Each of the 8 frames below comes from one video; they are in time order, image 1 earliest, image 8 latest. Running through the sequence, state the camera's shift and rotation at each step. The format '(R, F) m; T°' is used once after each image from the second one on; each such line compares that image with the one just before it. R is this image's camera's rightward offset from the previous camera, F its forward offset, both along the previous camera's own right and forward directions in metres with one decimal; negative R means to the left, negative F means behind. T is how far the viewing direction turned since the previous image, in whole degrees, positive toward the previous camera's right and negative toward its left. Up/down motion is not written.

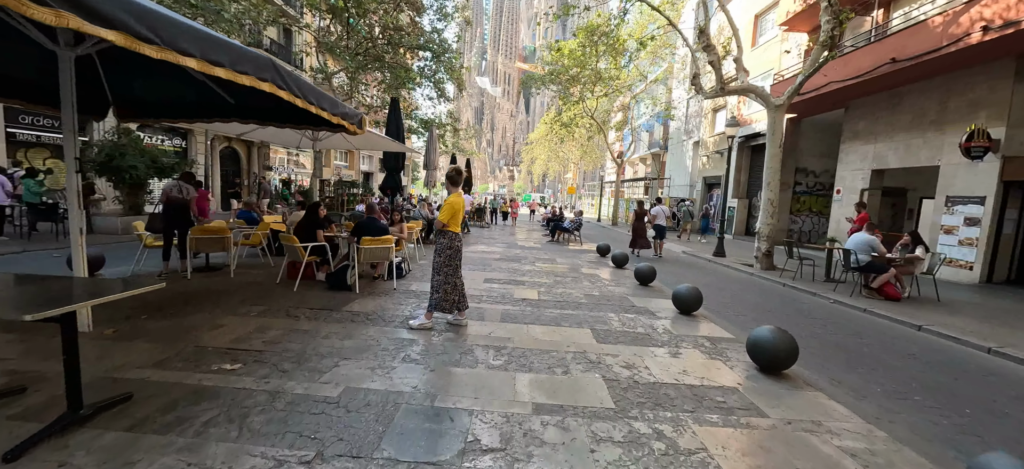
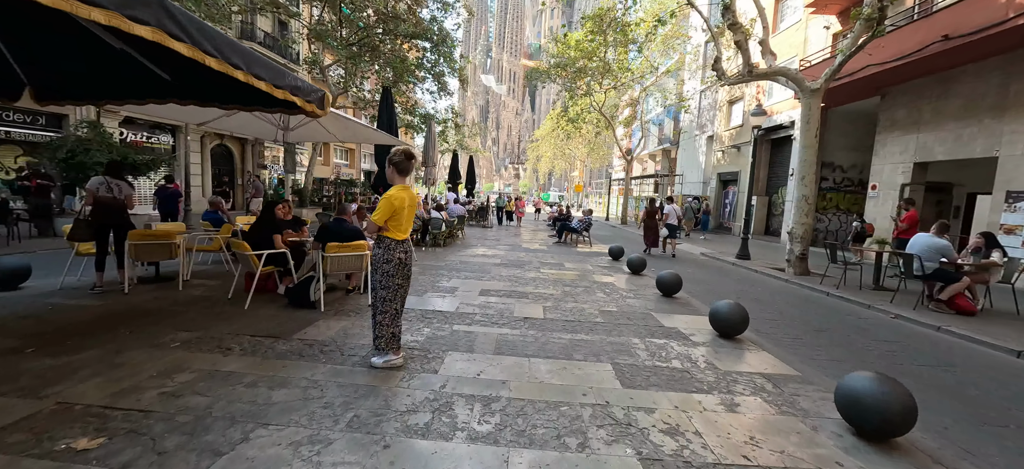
(+0.1, +1.2) m; -1°
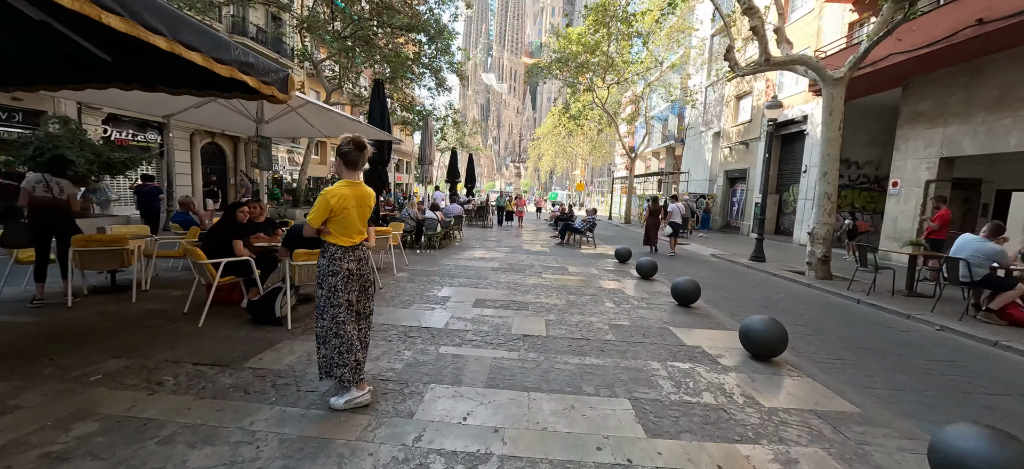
(0.0, +0.7) m; 0°
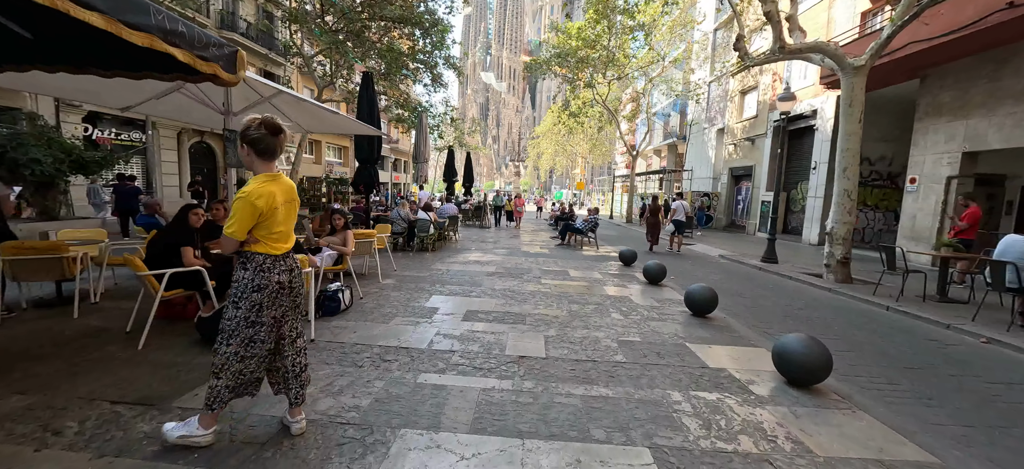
(+0.1, +0.6) m; 0°
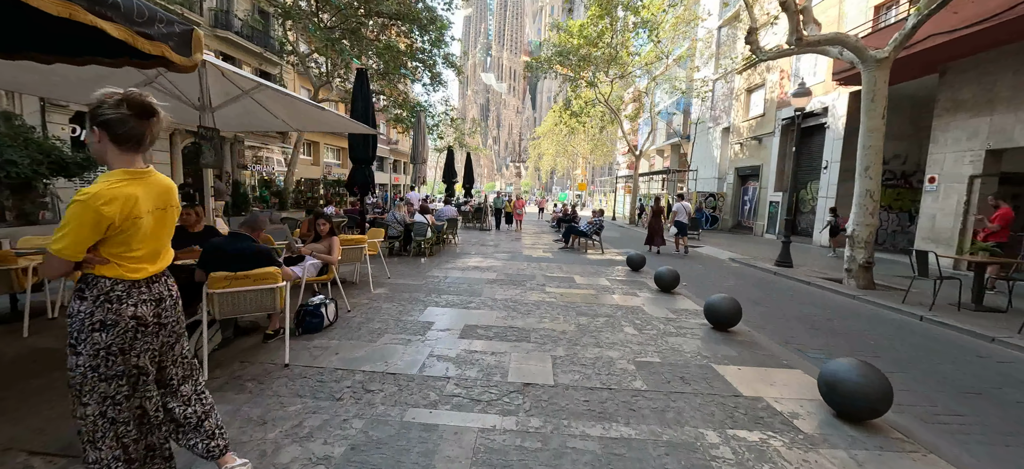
(0.0, +0.5) m; 0°
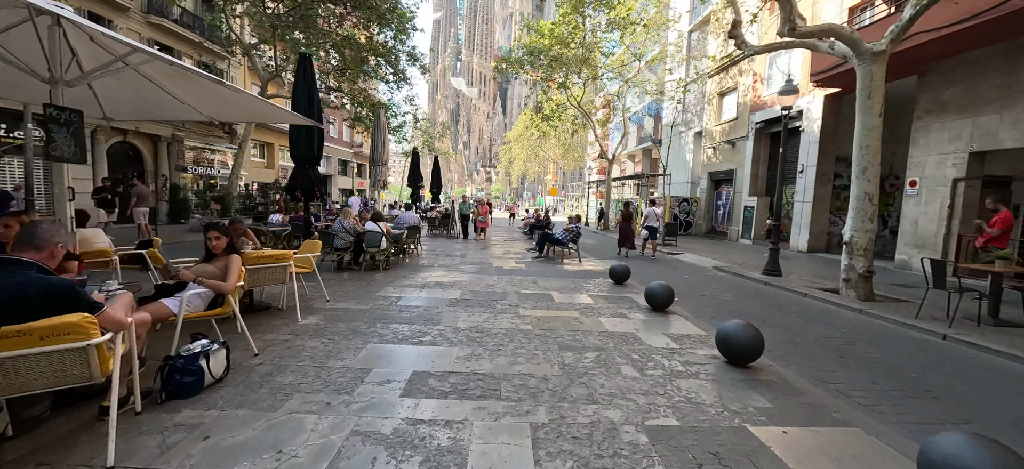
(+0.1, +1.2) m; +4°
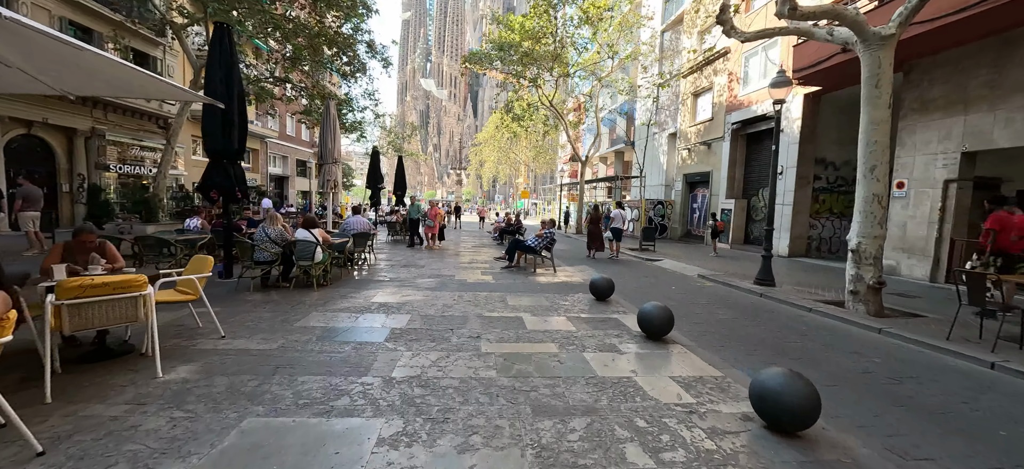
(+0.1, +1.3) m; +4°
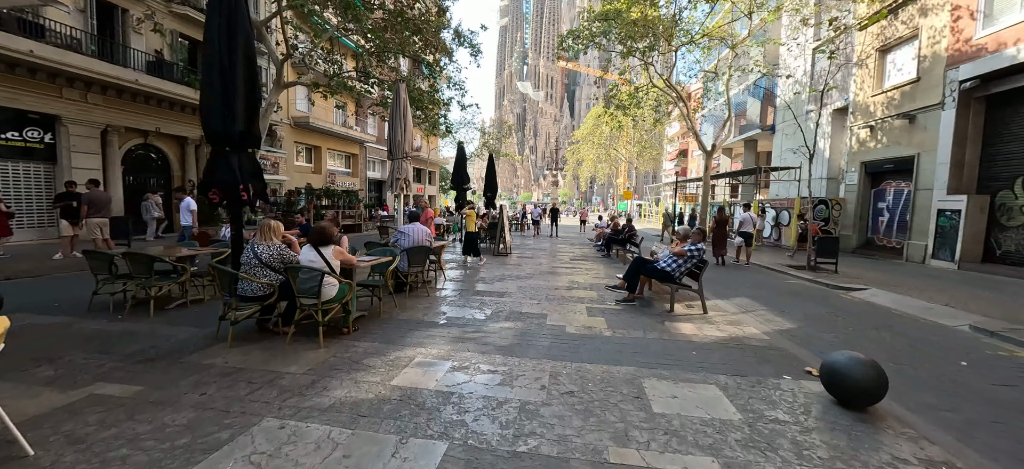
(-0.4, +3.2) m; -13°
